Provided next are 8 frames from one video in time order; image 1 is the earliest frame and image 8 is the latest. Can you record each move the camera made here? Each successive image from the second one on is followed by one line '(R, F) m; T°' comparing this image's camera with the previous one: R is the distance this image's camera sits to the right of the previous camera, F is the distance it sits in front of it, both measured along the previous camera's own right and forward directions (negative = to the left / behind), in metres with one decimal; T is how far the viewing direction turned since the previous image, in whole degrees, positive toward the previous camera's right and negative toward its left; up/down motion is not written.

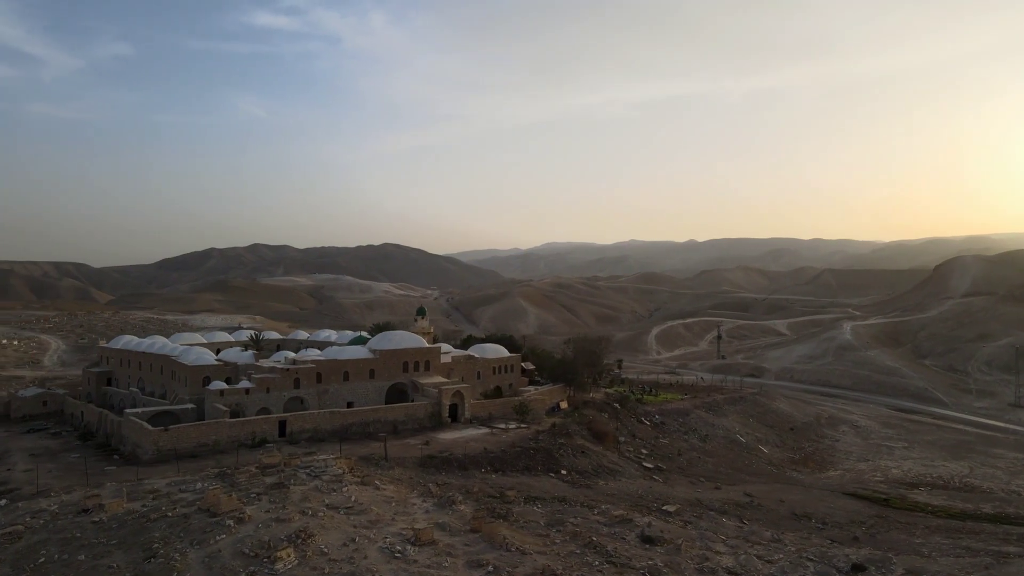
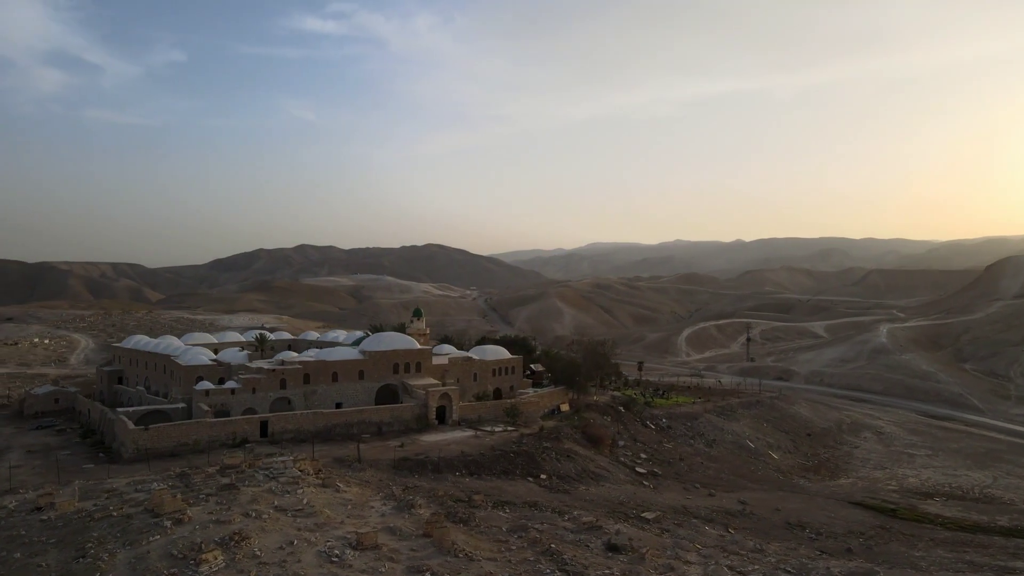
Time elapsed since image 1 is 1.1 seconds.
(+1.7, +0.3) m; -3°
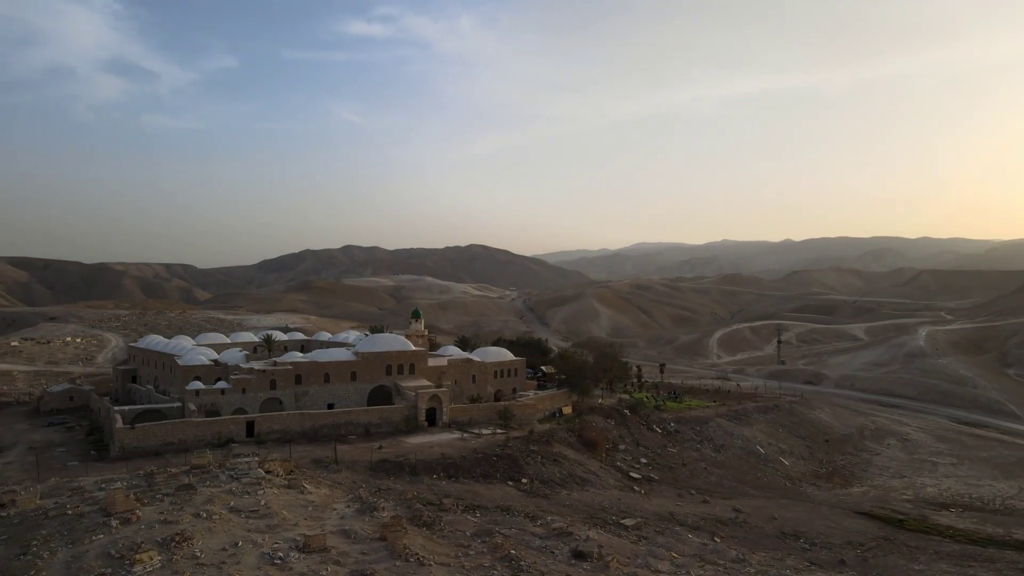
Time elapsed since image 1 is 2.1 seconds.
(+1.6, +0.3) m; -3°
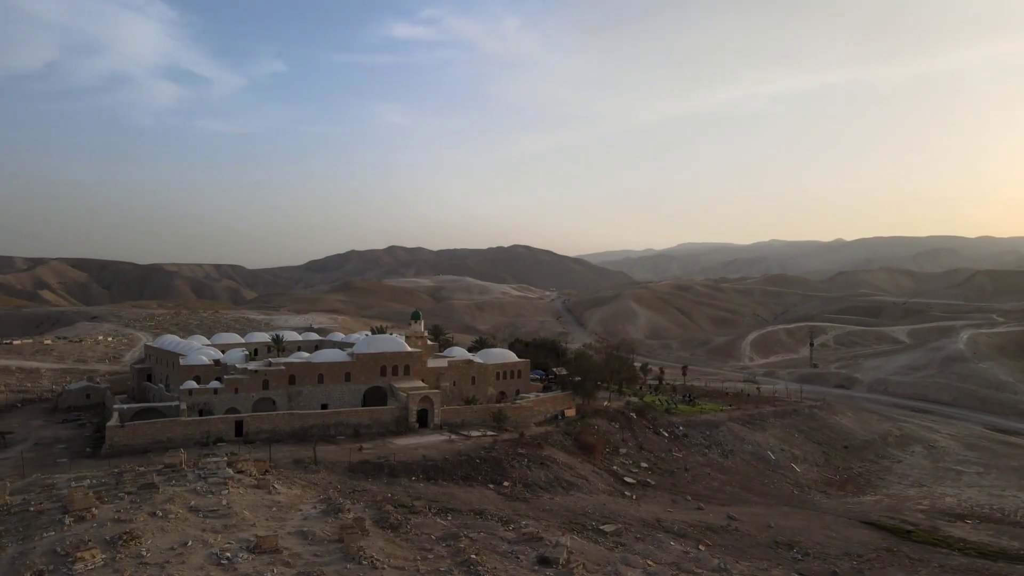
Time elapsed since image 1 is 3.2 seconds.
(+1.6, +0.2) m; -3°
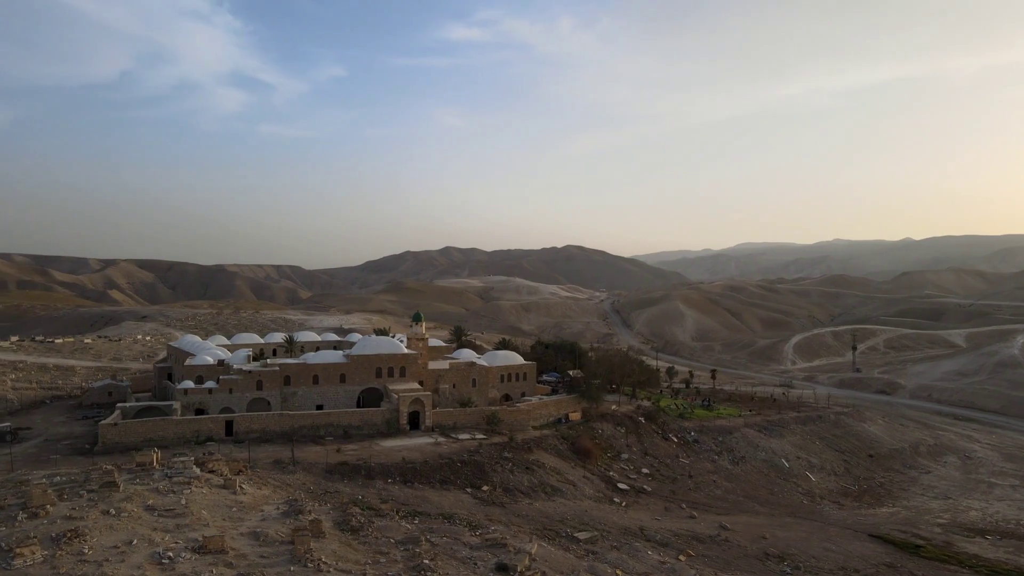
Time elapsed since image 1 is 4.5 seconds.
(+1.9, +0.3) m; -4°
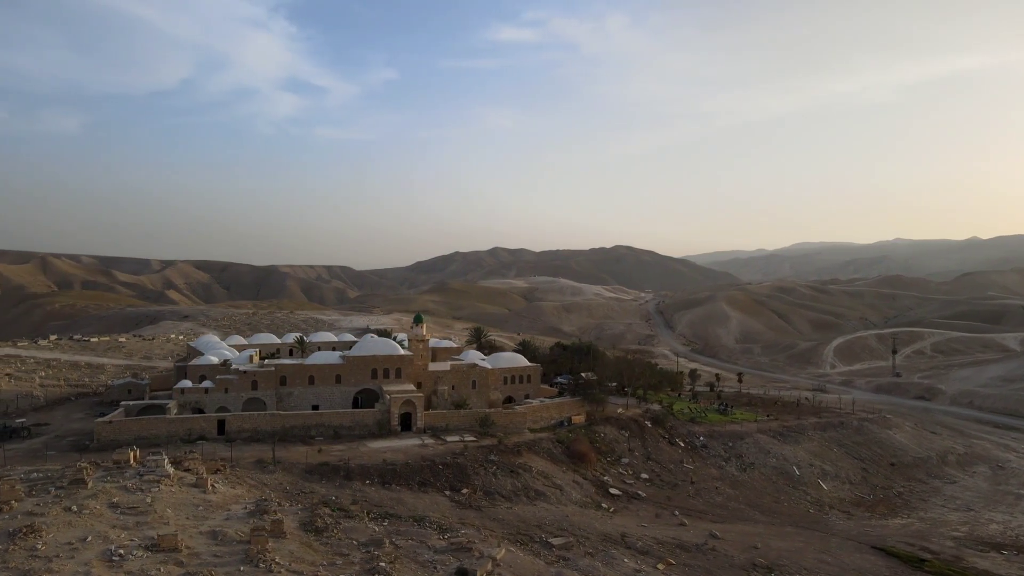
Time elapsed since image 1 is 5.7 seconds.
(+1.8, +0.2) m; -3°
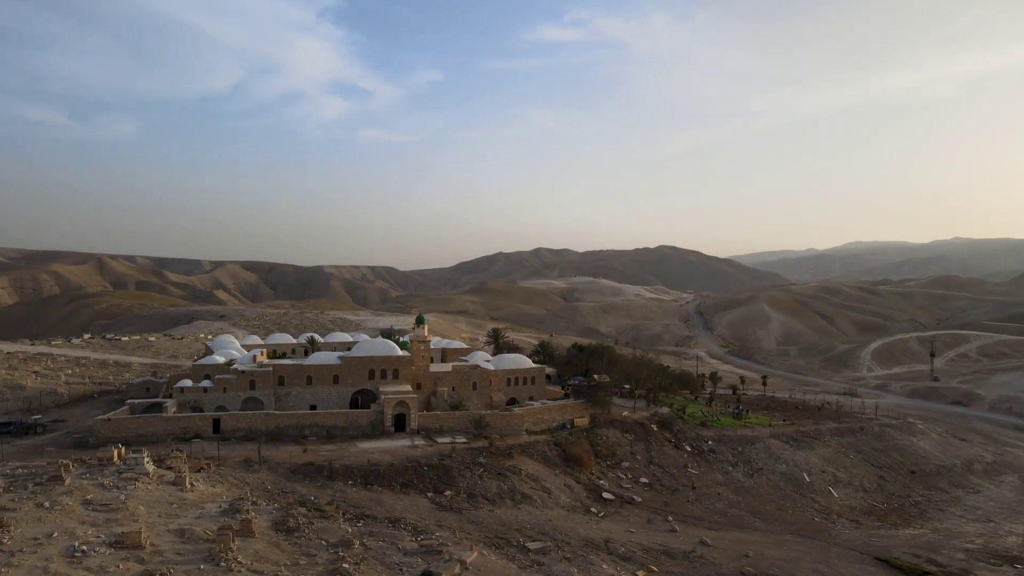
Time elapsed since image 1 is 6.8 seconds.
(+1.6, +0.1) m; -3°
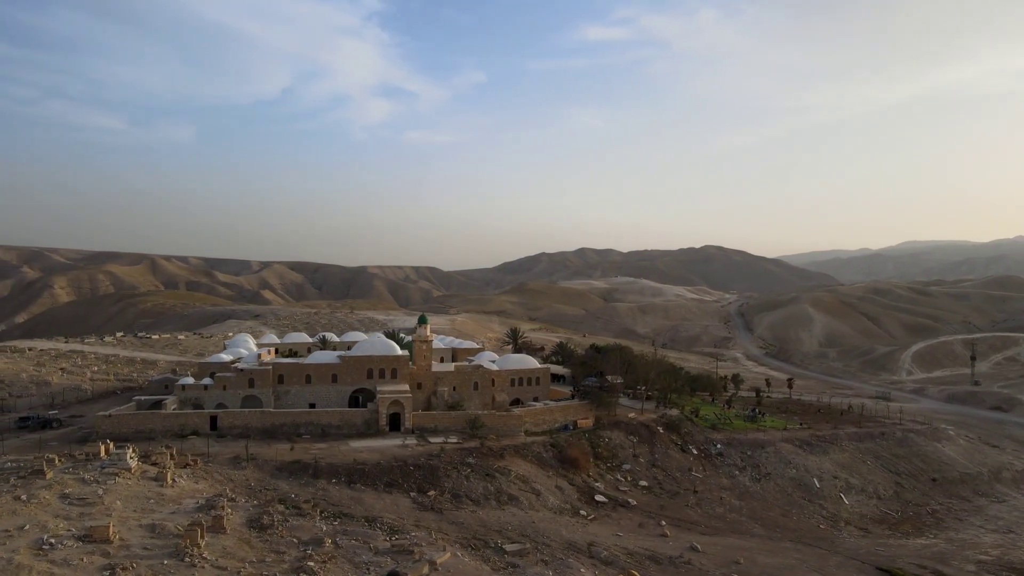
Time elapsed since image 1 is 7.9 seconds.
(+1.5, +0.1) m; -3°
